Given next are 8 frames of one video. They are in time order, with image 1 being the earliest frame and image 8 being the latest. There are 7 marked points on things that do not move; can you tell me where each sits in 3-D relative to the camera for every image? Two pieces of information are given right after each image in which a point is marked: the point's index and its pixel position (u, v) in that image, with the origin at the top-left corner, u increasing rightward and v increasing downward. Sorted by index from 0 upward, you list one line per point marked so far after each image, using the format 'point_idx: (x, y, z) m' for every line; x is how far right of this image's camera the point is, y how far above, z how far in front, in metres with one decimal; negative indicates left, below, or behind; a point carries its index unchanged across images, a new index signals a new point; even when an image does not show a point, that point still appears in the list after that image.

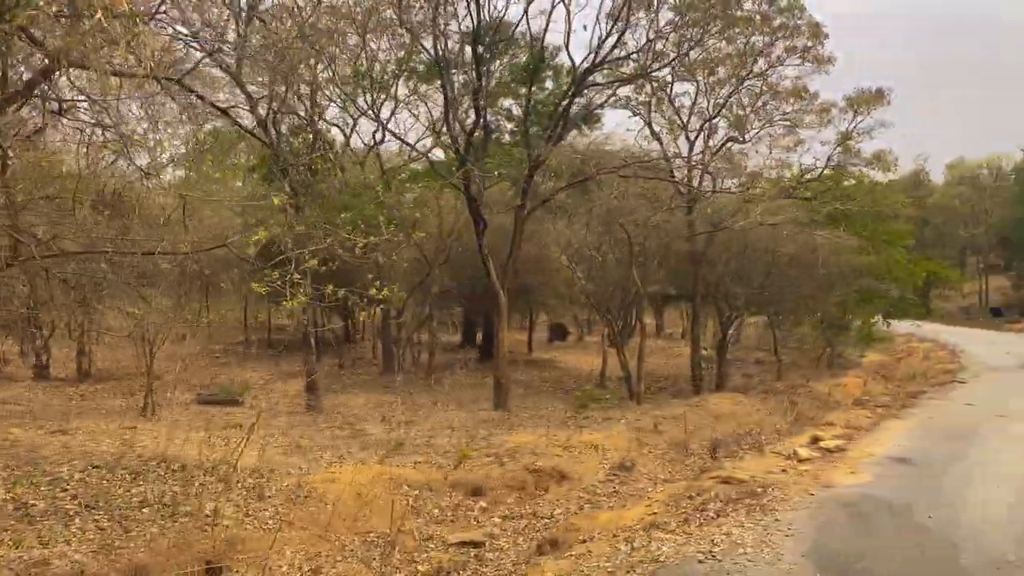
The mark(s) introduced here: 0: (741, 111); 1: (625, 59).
0: (+4.5, +3.5, +16.4) m
1: (+2.2, +4.4, +16.0) m
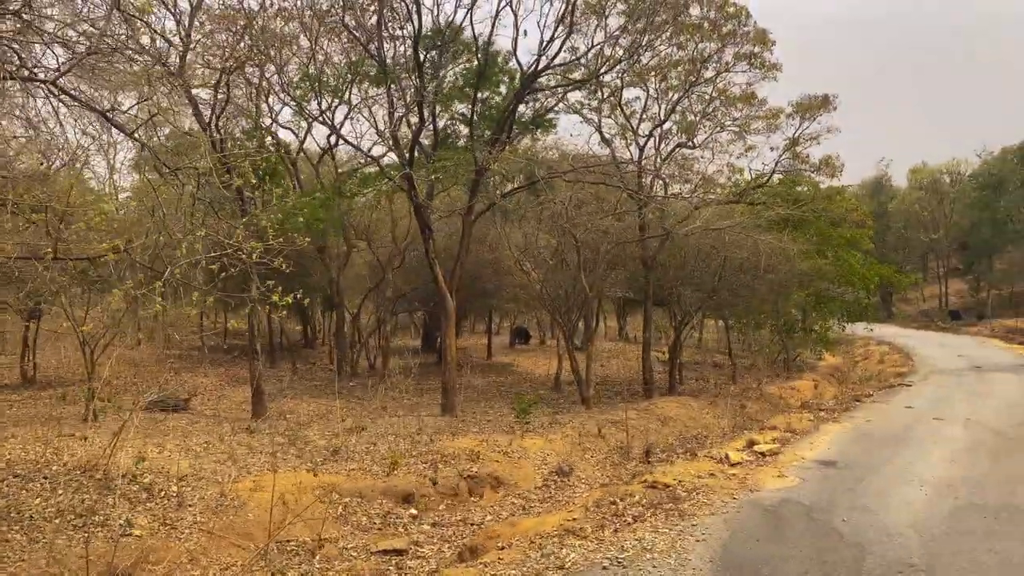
0: (+3.6, +3.4, +16.5) m
1: (+1.2, +4.3, +16.1) m
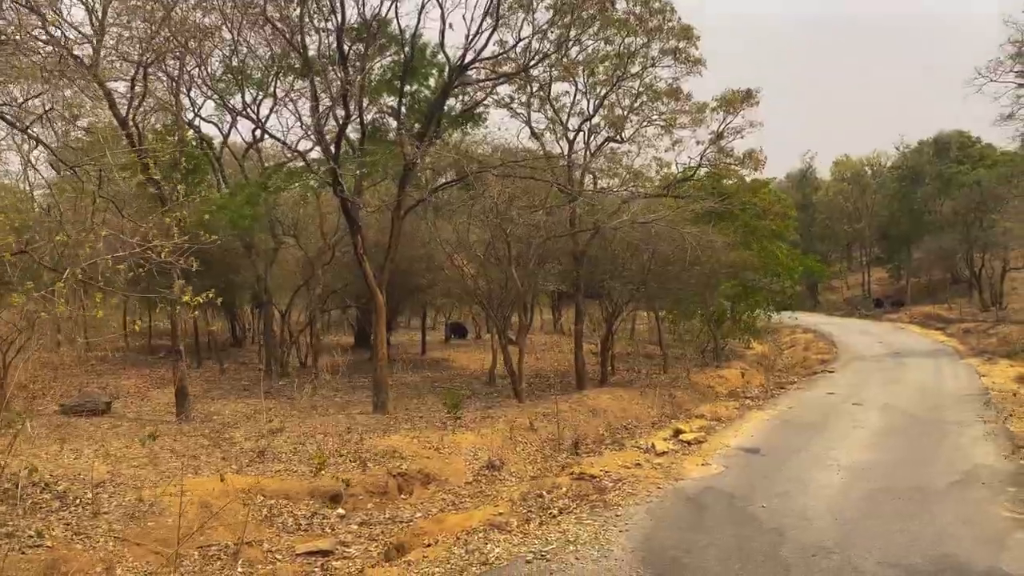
0: (+2.1, +3.5, +16.6) m
1: (-0.2, +4.5, +16.1) m
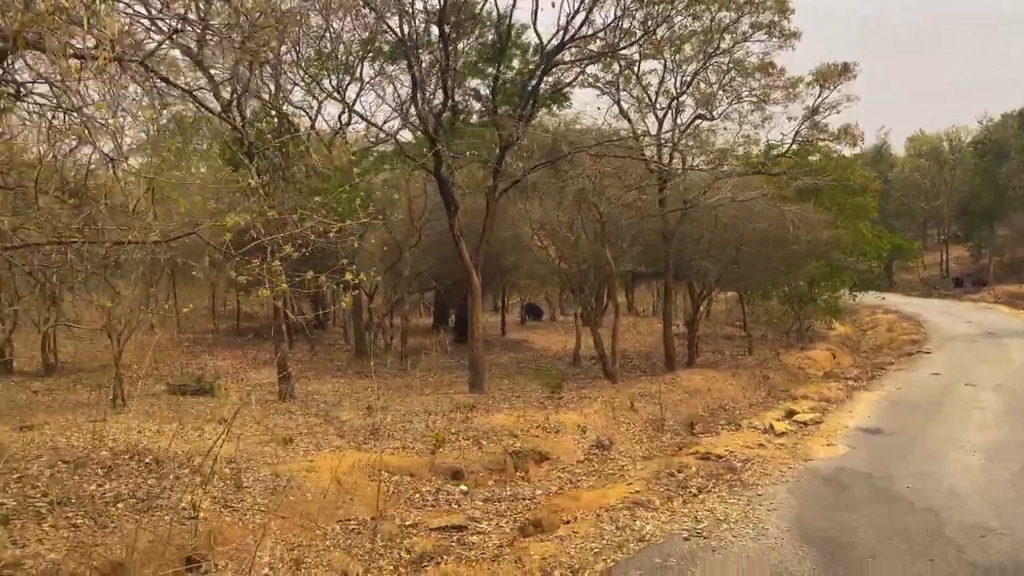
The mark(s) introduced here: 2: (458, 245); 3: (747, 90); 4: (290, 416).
0: (+3.9, +3.9, +16.4) m
1: (+1.5, +4.8, +15.9) m
2: (-0.9, +0.7, +14.3) m
3: (+4.6, +3.9, +16.2) m
4: (-3.3, -1.9, +12.2) m
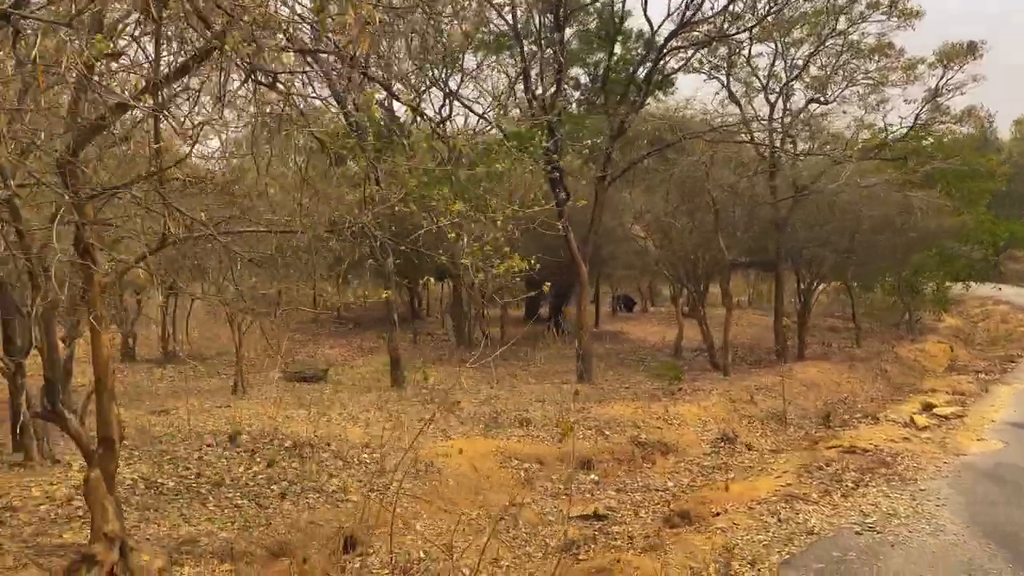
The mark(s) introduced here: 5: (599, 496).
0: (+5.9, +4.1, +15.9) m
1: (+3.5, +5.0, +15.6) m
2: (+0.9, +0.9, +14.2) m
3: (+6.6, +4.1, +15.6) m
4: (-1.6, -1.7, +12.4) m
5: (+0.9, -2.1, +8.2) m
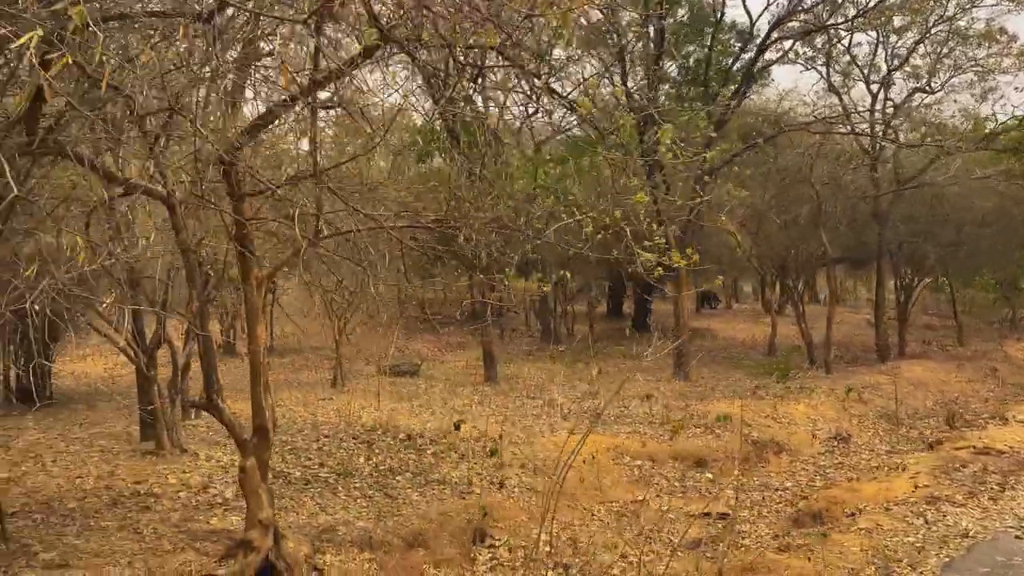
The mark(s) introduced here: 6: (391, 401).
0: (+7.6, +4.2, +15.3) m
1: (+5.3, +5.1, +15.2) m
2: (+2.5, +1.0, +14.1) m
3: (+8.3, +4.1, +15.0) m
4: (-0.1, -1.7, +12.5) m
5: (+2.0, -2.0, +8.1) m
6: (-1.8, -1.7, +12.3) m
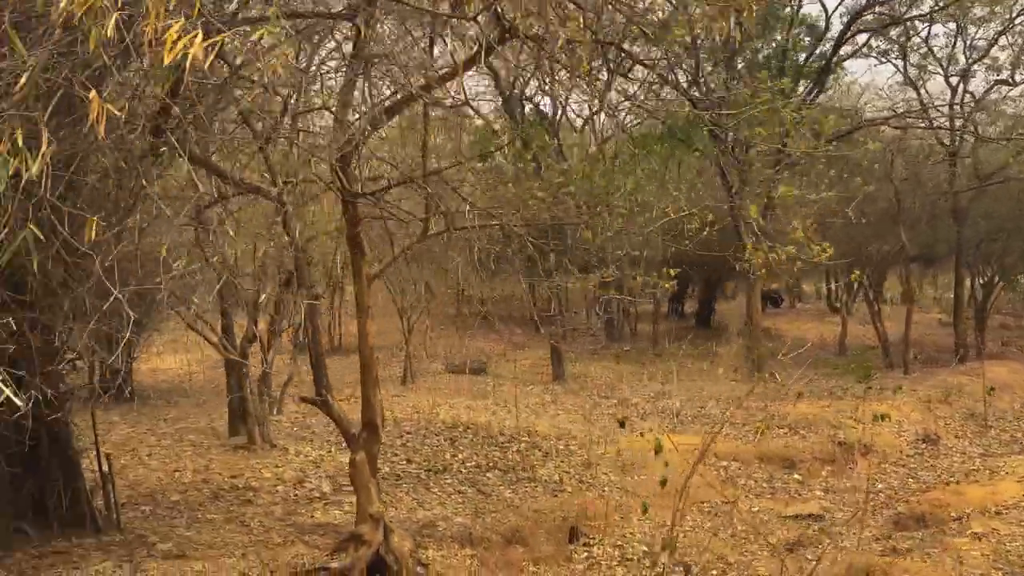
0: (+8.9, +4.2, +14.8) m
1: (+6.5, +5.1, +14.9) m
2: (+3.7, +1.0, +13.9) m
3: (+9.5, +4.2, +14.5) m
4: (+1.0, -1.7, +12.5) m
5: (+2.8, -2.0, +8.0) m
6: (-0.7, -1.6, +12.3) m
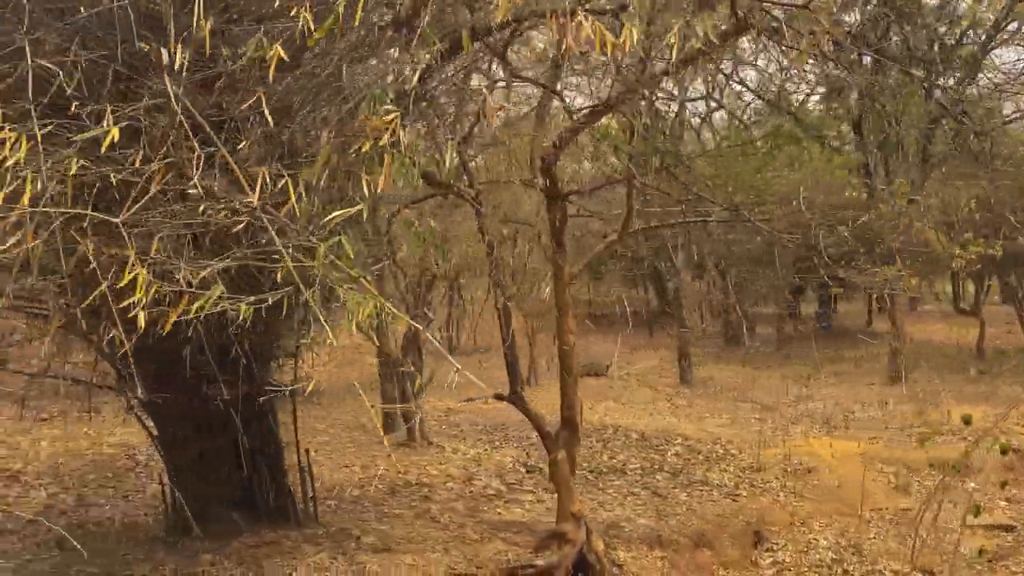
0: (+11.0, +4.2, +13.8) m
1: (+8.7, +5.1, +14.2) m
2: (+5.8, +1.0, +13.4) m
3: (+11.6, +4.2, +13.5) m
4: (+3.0, -1.7, +12.2) m
5: (+4.4, -2.0, +7.6) m
6: (+1.3, -1.7, +12.3) m
